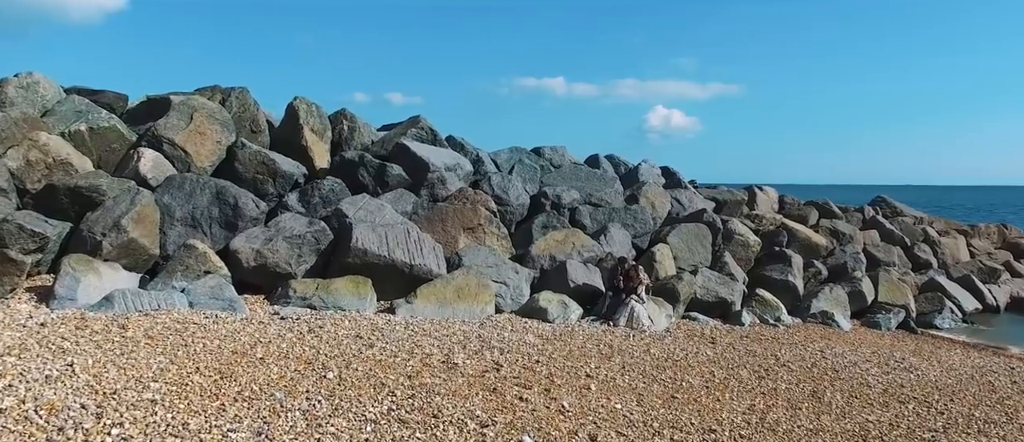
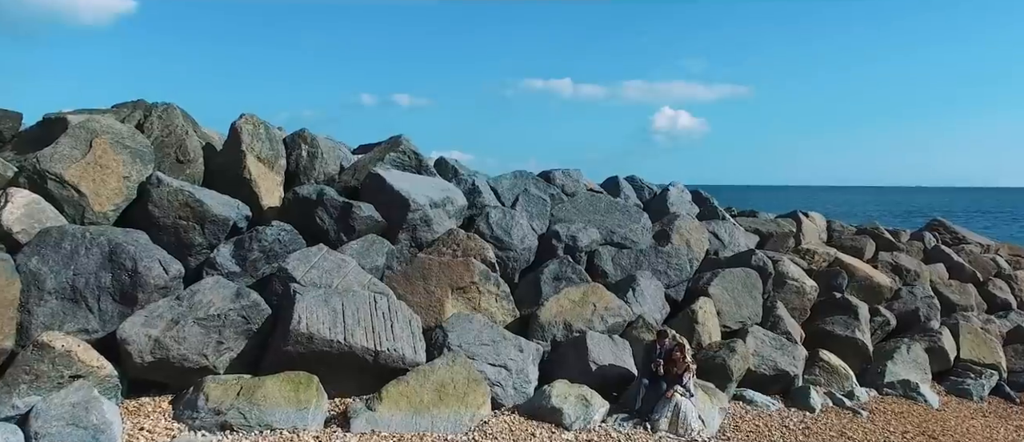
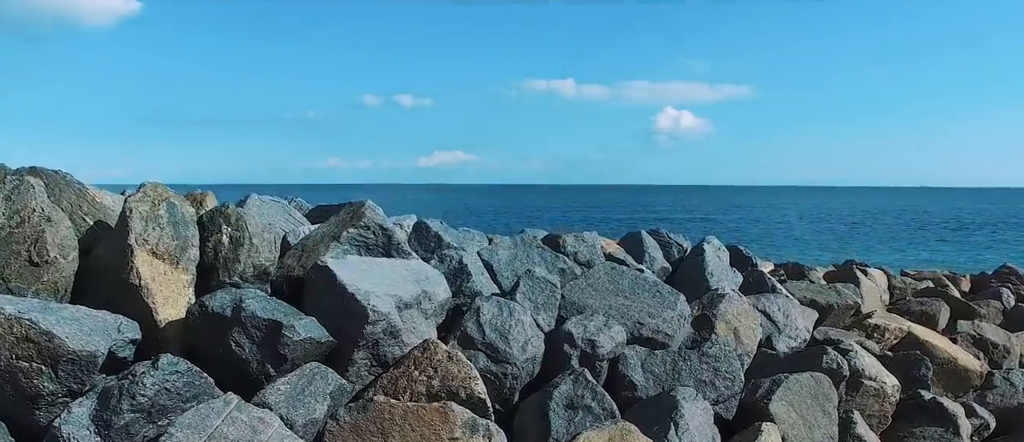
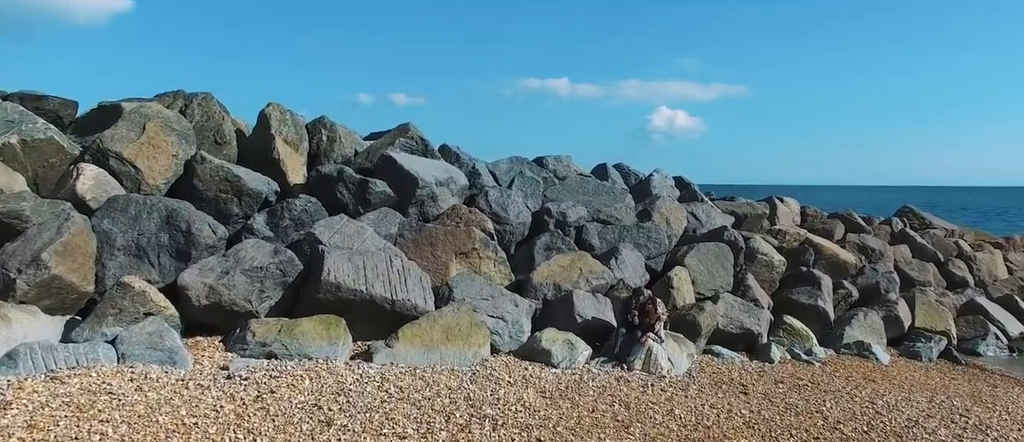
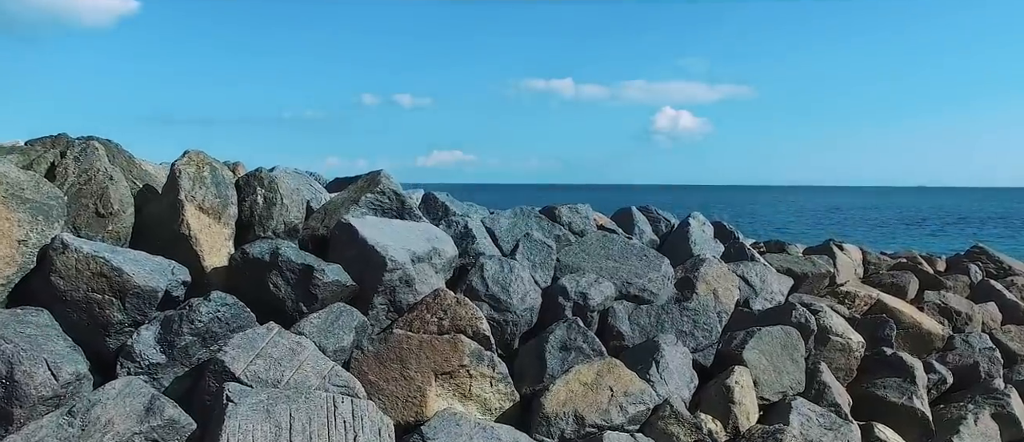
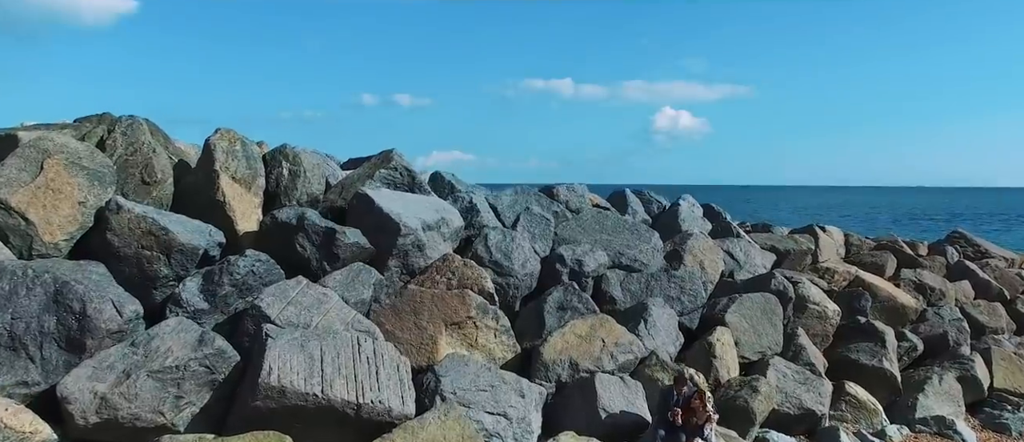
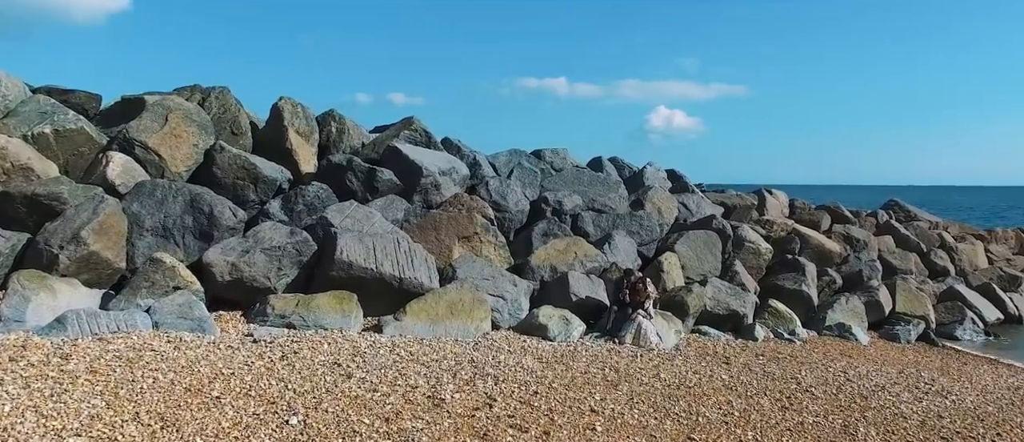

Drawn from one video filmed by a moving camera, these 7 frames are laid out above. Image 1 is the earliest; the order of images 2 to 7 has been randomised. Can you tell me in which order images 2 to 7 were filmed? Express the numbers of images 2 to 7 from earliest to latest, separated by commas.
7, 4, 2, 6, 5, 3
